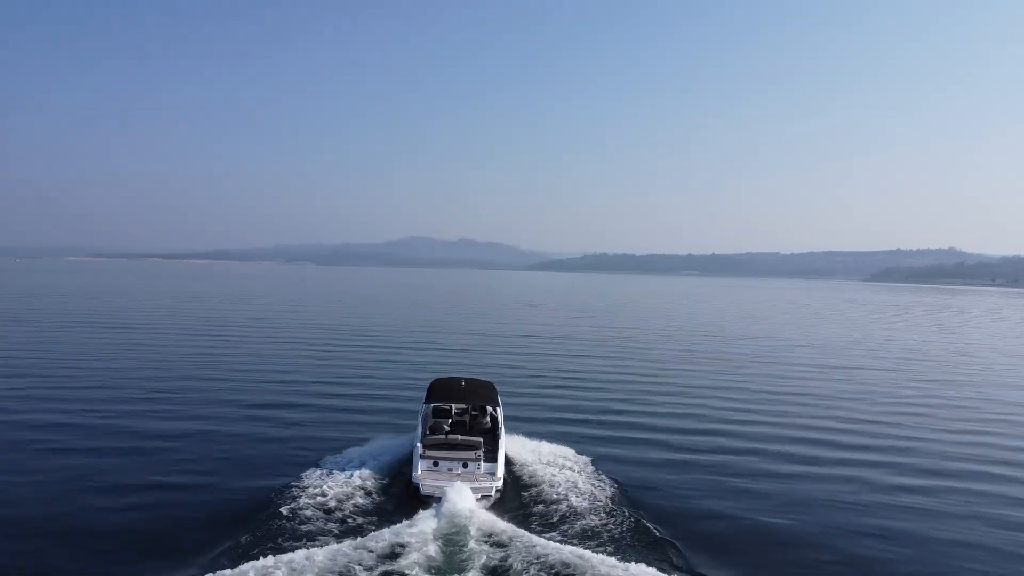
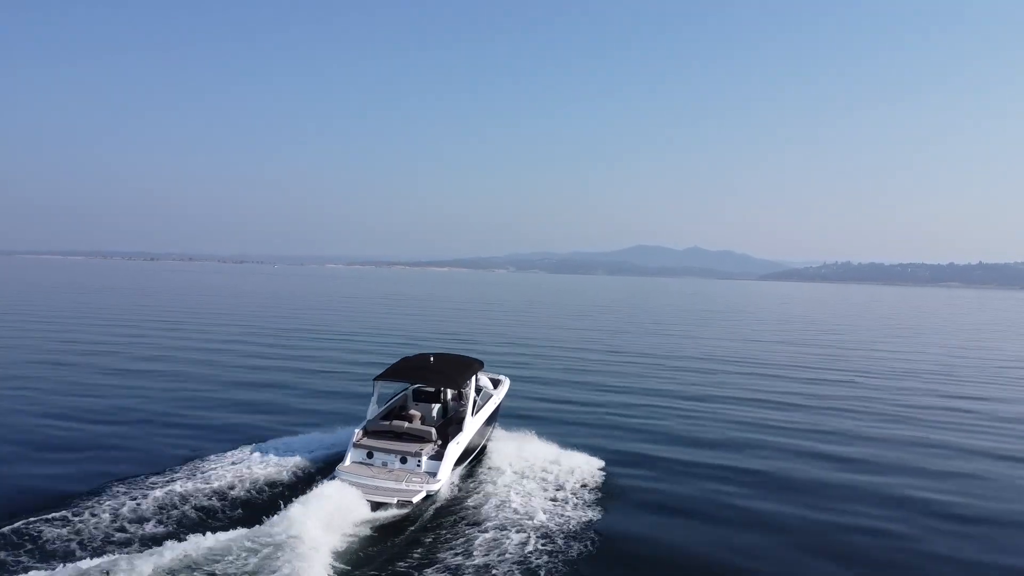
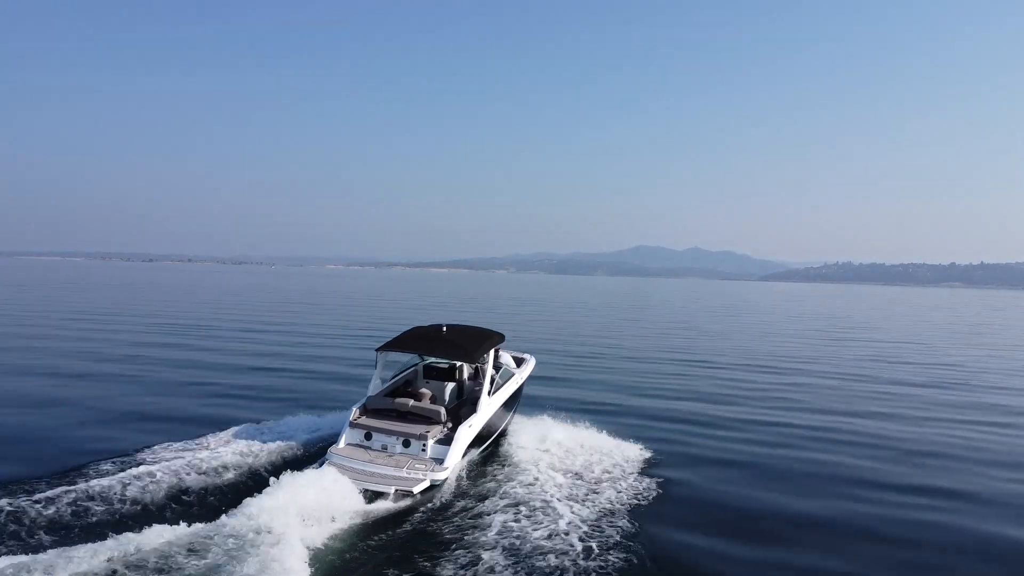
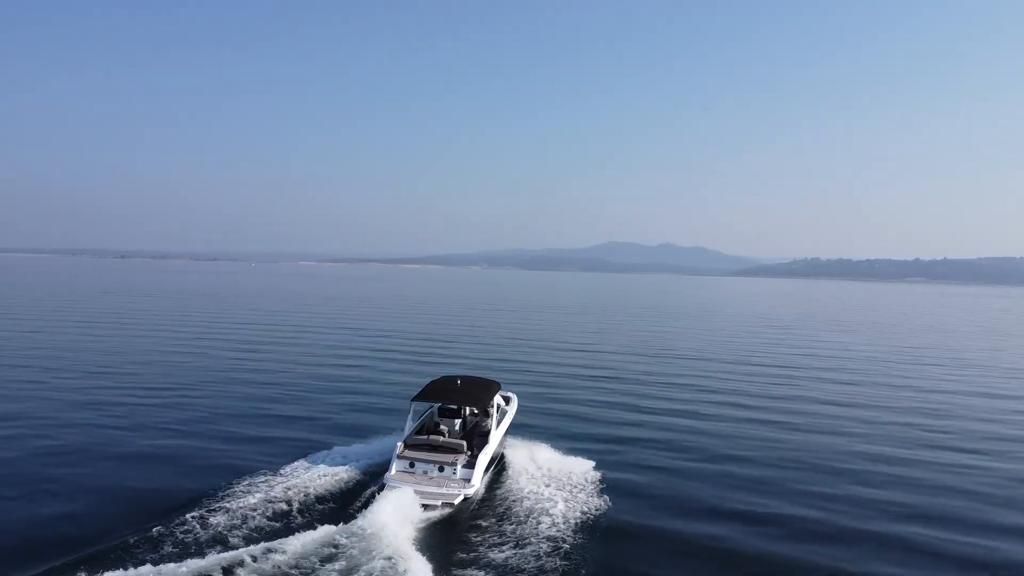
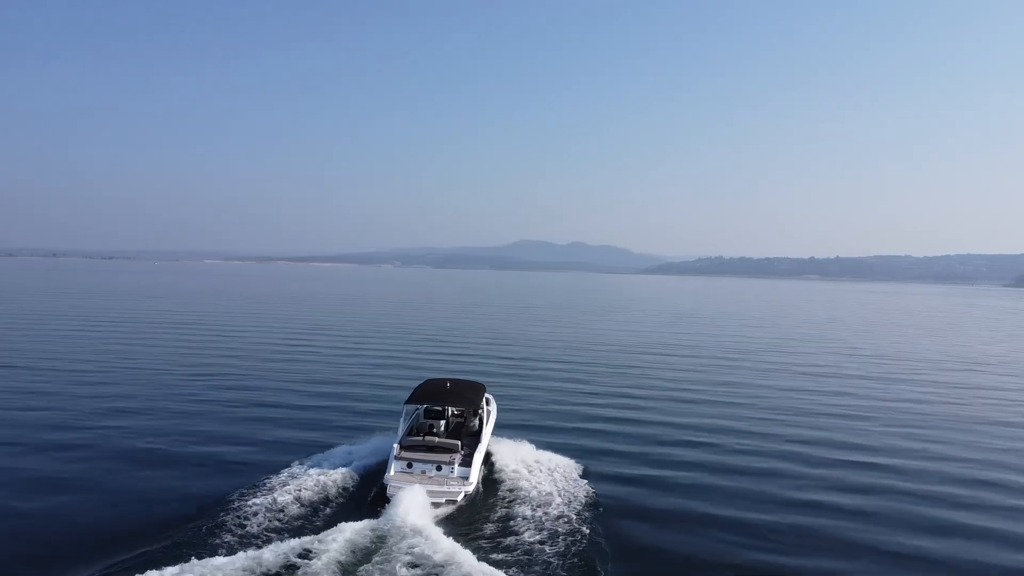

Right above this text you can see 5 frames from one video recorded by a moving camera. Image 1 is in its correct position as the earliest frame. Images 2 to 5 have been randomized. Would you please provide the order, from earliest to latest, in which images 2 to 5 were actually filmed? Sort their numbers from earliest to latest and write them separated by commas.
5, 4, 2, 3
